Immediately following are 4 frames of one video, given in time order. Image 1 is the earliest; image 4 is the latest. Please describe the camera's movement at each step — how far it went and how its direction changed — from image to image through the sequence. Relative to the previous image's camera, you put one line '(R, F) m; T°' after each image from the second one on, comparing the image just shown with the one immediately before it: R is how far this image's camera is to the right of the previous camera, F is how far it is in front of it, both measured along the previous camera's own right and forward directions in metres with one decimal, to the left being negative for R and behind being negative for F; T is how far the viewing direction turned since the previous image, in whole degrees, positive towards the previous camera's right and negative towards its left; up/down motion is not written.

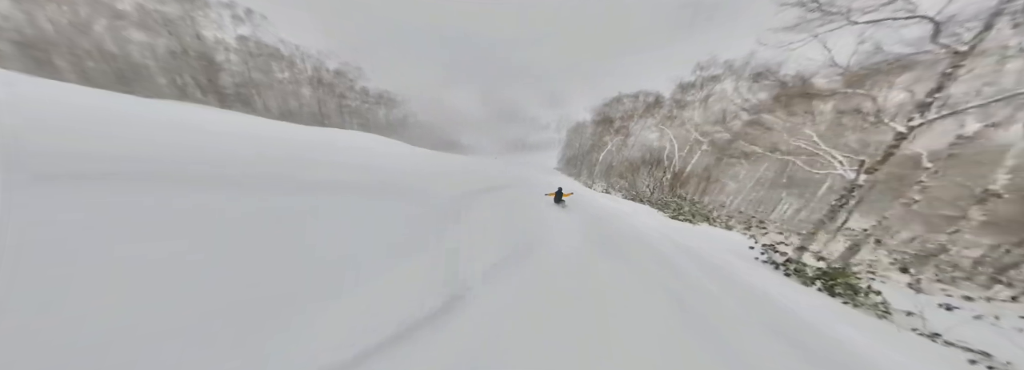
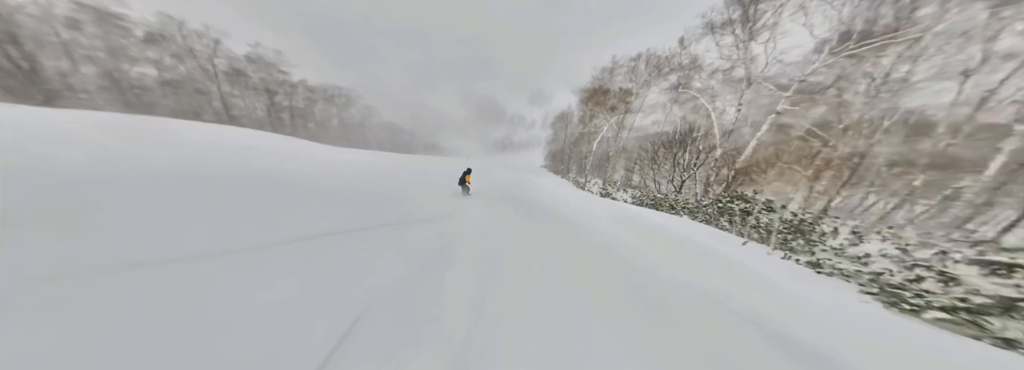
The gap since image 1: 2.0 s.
(+1.0, +2.7) m; +2°
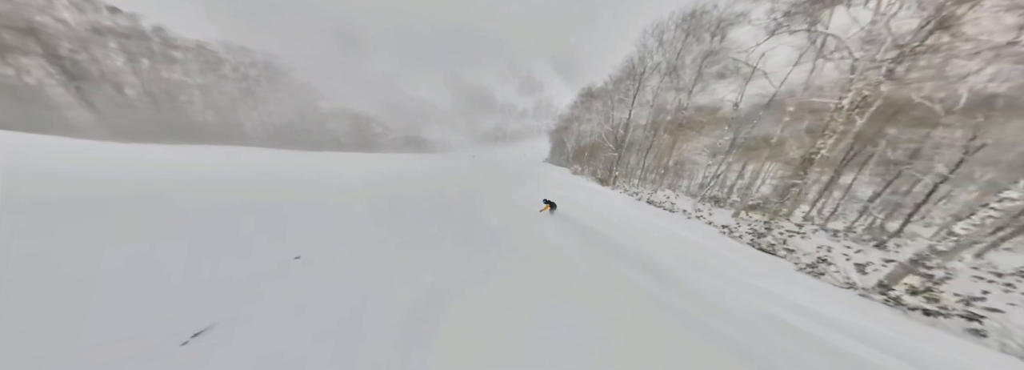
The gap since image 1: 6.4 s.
(-1.1, +5.7) m; +1°
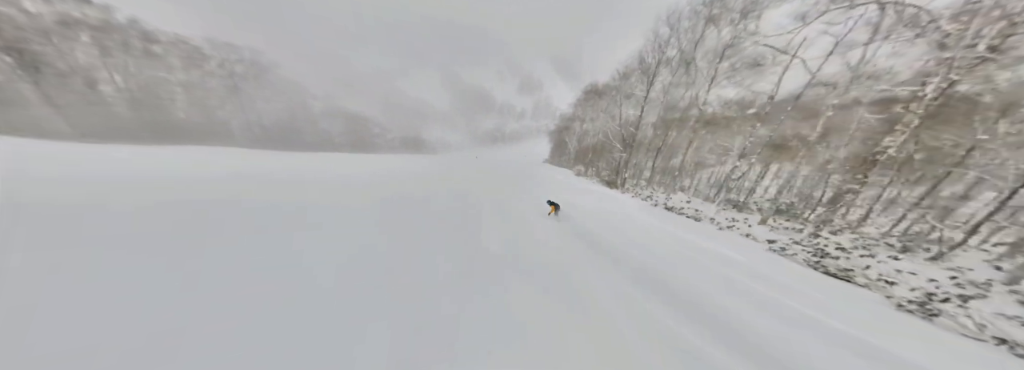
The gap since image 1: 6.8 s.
(0.0, +0.6) m; 0°
